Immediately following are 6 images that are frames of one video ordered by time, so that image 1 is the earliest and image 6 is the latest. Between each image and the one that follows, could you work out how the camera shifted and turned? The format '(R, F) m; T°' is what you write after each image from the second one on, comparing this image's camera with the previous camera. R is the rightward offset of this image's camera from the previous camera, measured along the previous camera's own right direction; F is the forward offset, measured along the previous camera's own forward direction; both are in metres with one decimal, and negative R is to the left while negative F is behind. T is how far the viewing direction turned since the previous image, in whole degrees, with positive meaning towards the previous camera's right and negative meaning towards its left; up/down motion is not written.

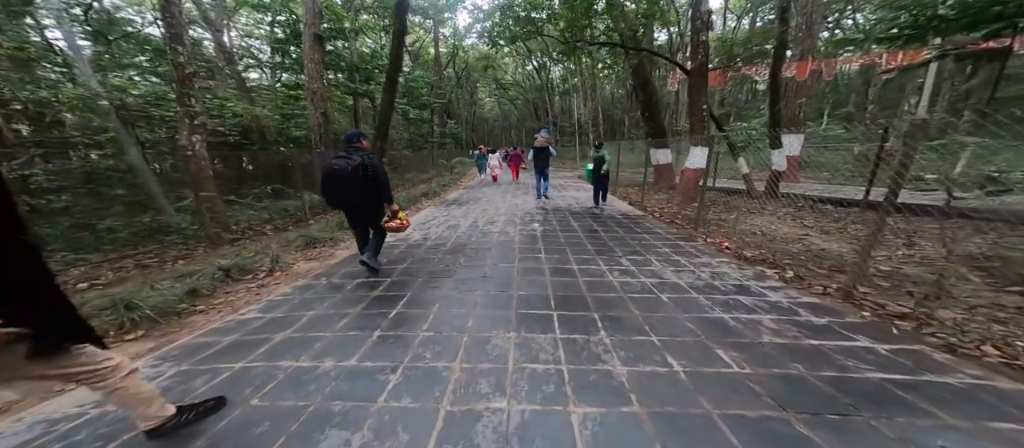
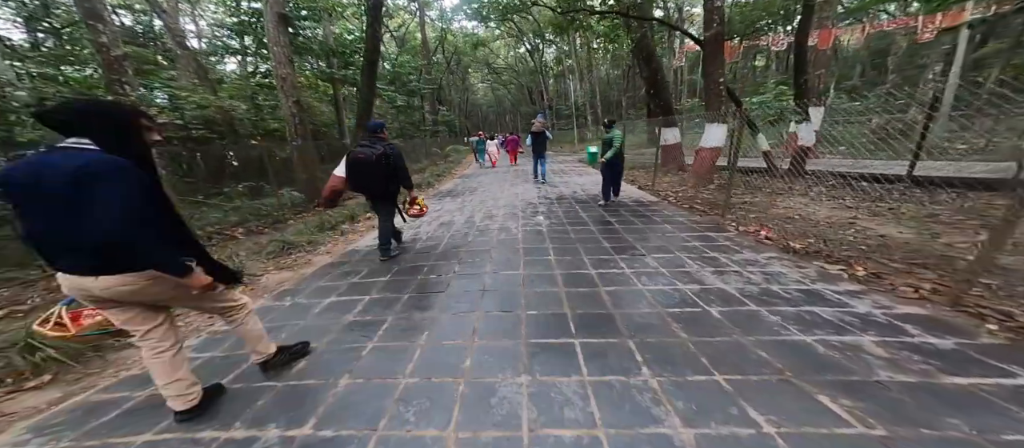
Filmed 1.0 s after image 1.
(0.0, +0.7) m; 0°
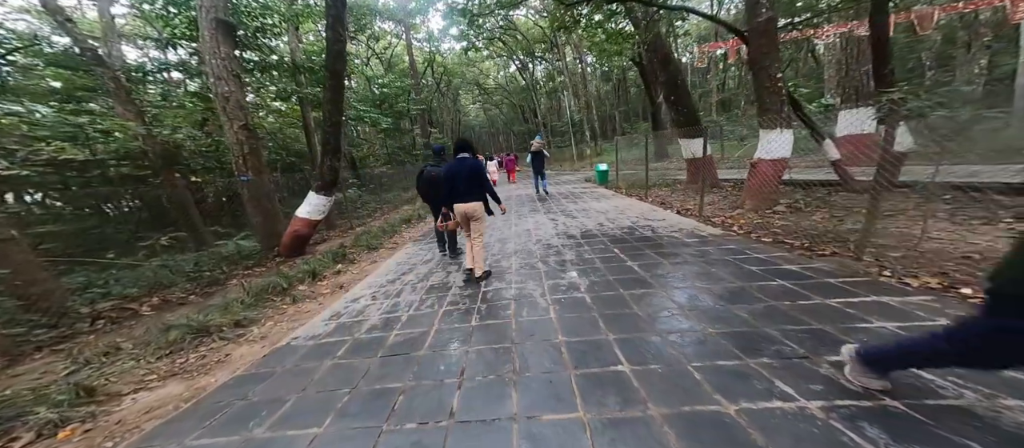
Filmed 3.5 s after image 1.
(-0.3, +1.6) m; +1°
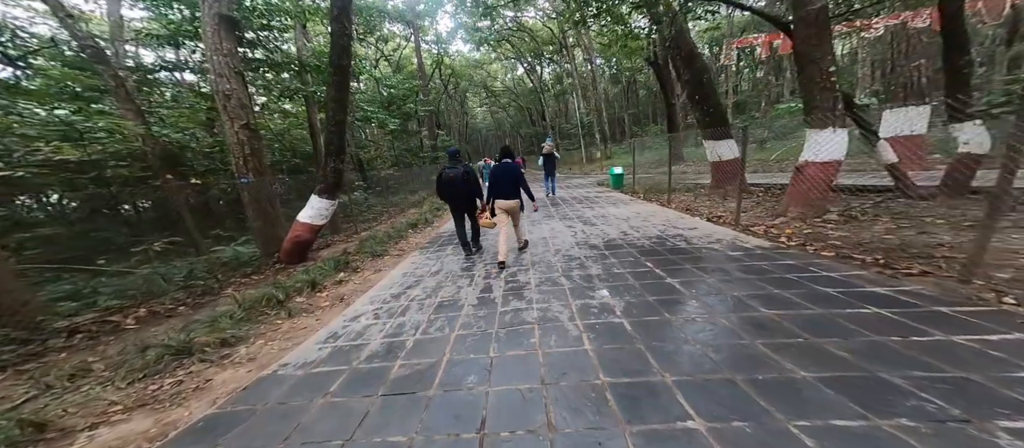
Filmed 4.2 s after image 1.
(-0.2, +0.5) m; -1°
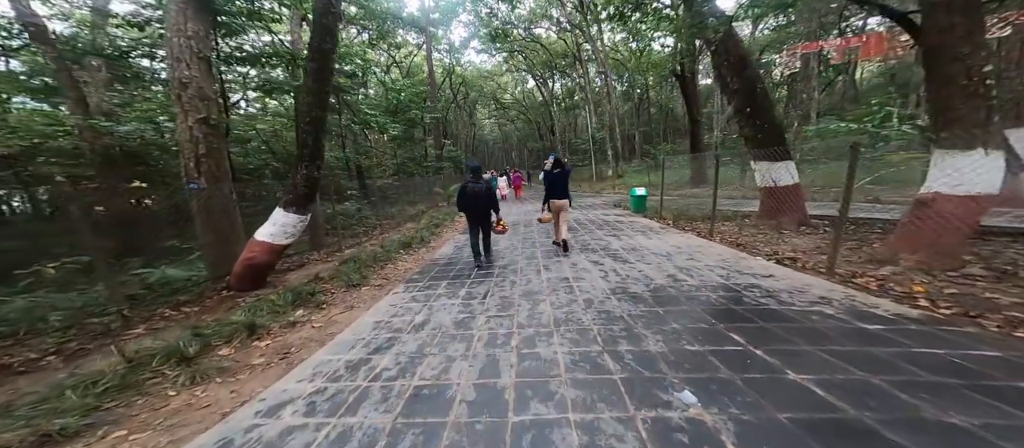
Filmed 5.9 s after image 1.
(-0.2, +1.2) m; 0°
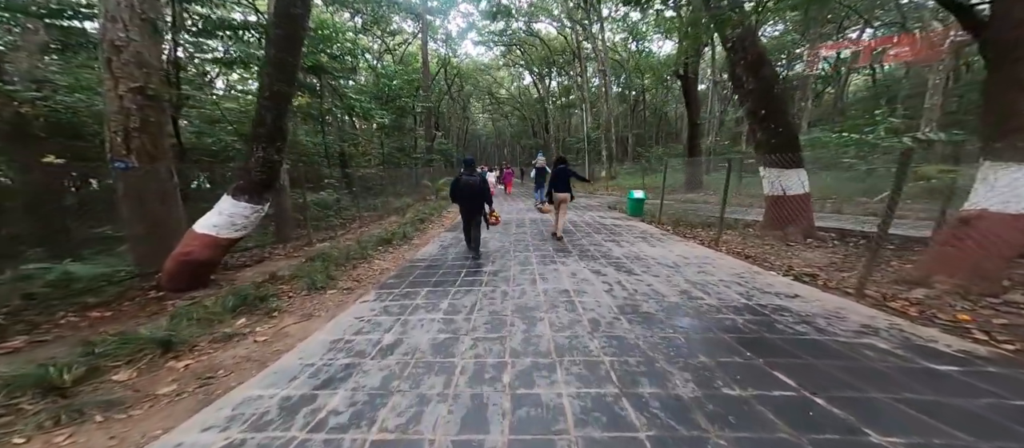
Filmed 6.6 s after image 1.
(-0.1, +0.6) m; +2°
